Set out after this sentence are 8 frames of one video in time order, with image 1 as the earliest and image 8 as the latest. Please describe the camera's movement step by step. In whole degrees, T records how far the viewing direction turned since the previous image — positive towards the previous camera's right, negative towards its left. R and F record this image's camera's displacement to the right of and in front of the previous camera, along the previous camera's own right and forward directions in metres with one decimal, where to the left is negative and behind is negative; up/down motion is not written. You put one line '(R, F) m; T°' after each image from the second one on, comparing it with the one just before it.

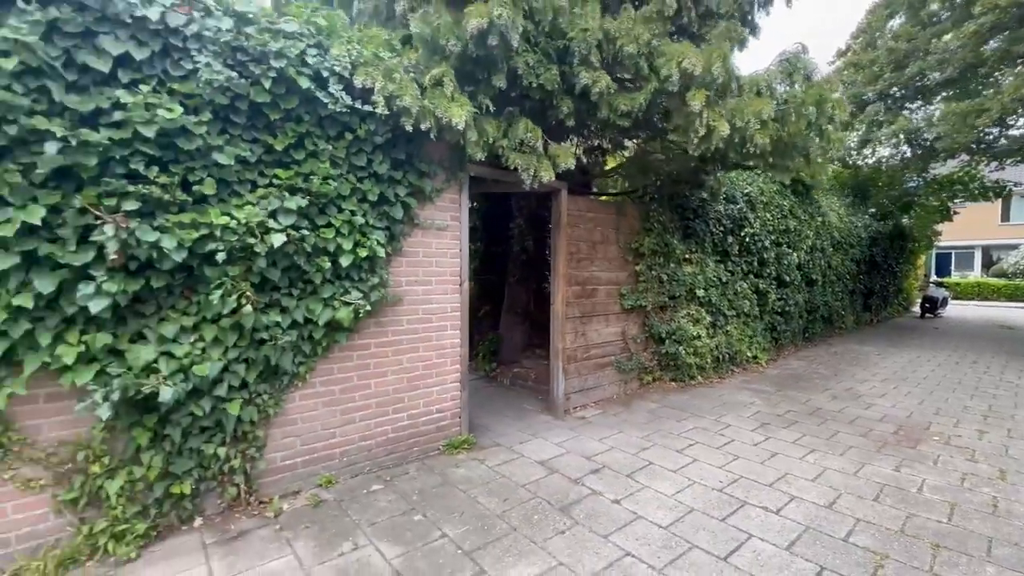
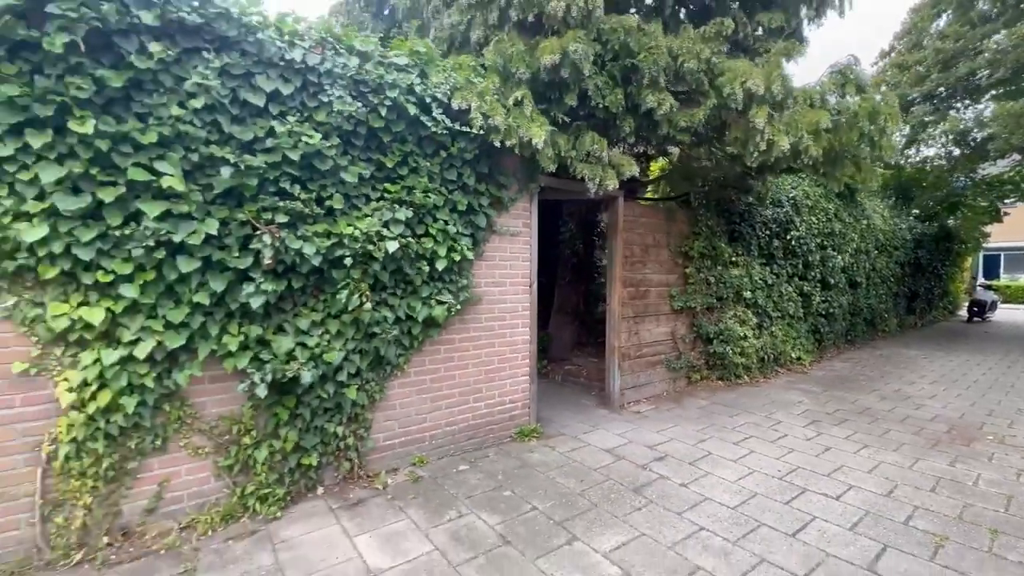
(-0.4, -0.3) m; -3°
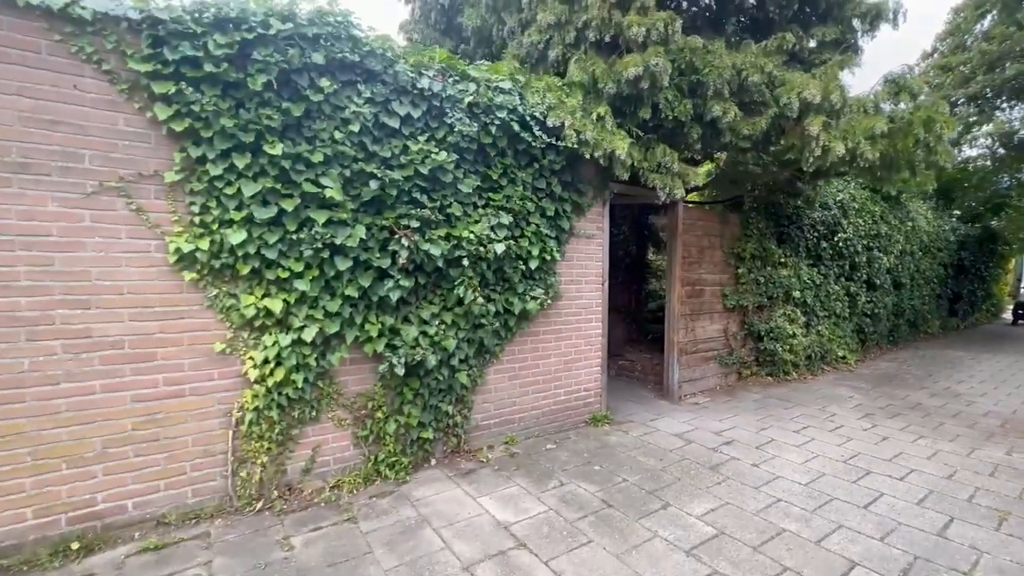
(-0.5, -0.4) m; -2°
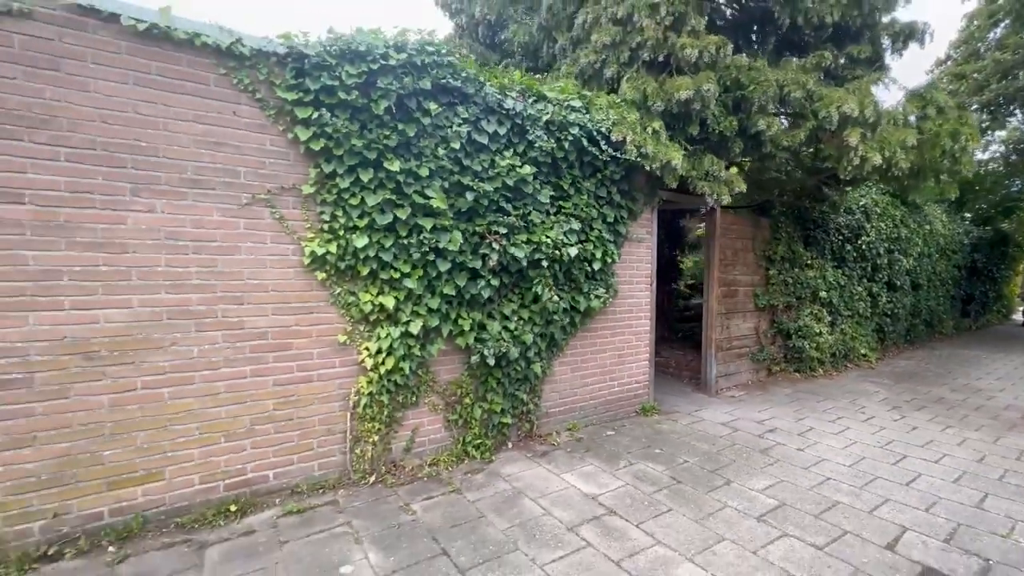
(-0.6, -0.4) m; 0°
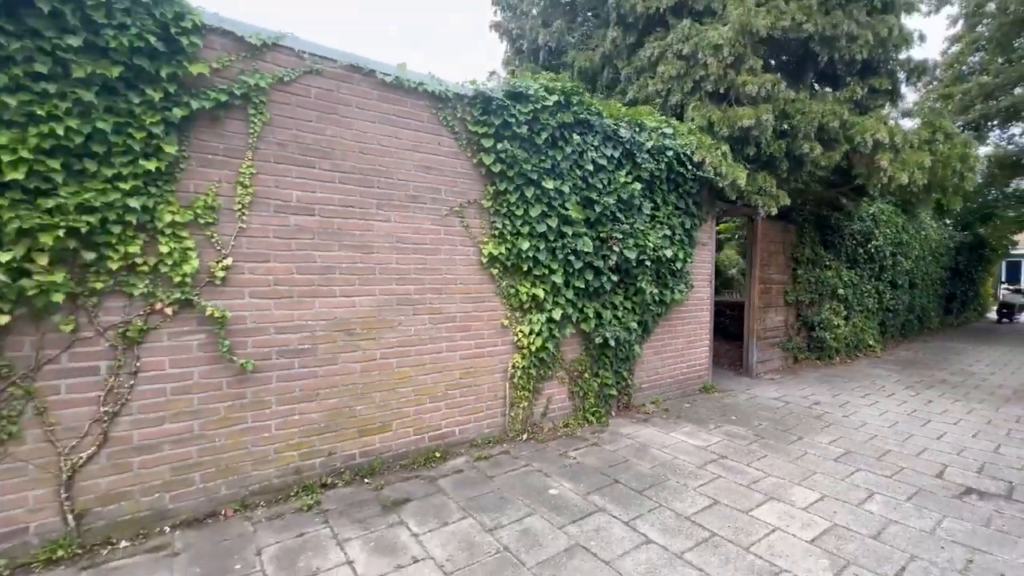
(-1.2, -0.7) m; +2°
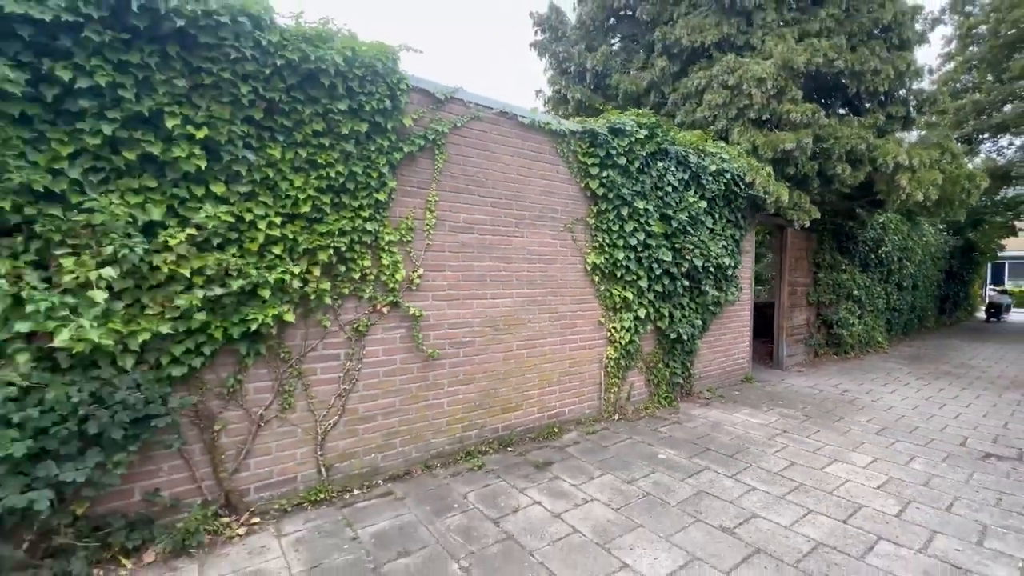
(-1.0, -0.7) m; +1°
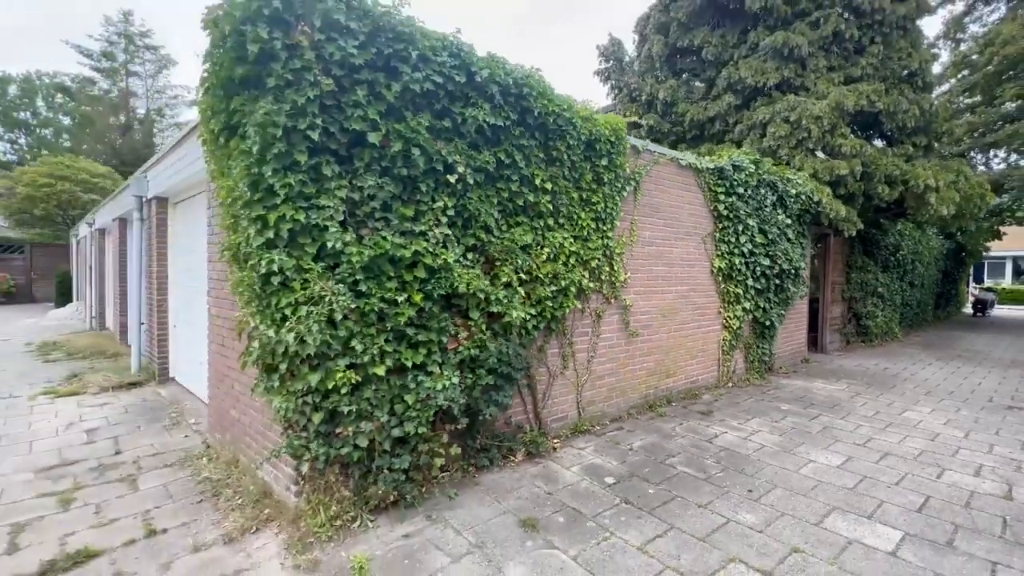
(-1.9, -1.2) m; +2°
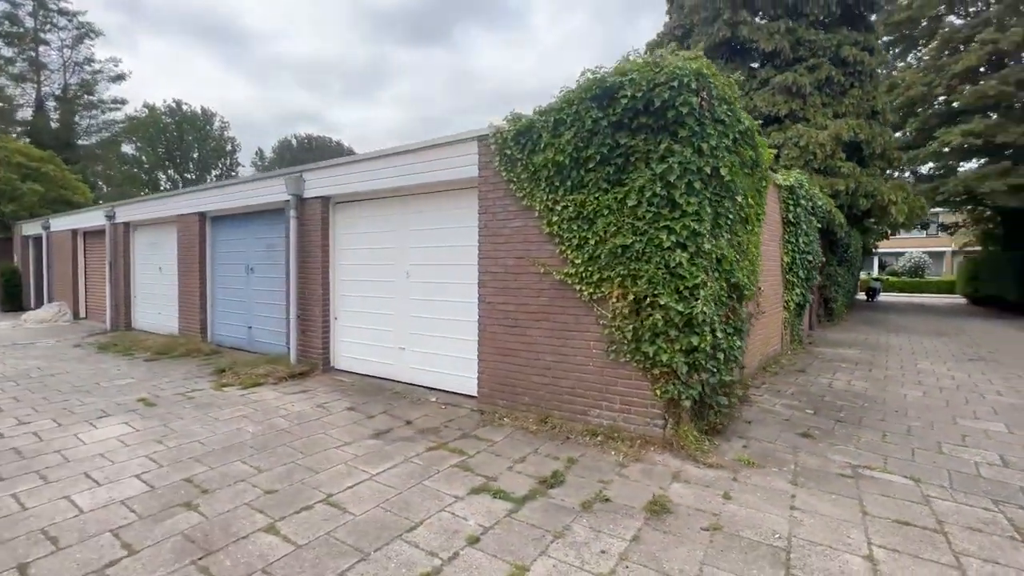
(-3.1, -0.7) m; +11°
